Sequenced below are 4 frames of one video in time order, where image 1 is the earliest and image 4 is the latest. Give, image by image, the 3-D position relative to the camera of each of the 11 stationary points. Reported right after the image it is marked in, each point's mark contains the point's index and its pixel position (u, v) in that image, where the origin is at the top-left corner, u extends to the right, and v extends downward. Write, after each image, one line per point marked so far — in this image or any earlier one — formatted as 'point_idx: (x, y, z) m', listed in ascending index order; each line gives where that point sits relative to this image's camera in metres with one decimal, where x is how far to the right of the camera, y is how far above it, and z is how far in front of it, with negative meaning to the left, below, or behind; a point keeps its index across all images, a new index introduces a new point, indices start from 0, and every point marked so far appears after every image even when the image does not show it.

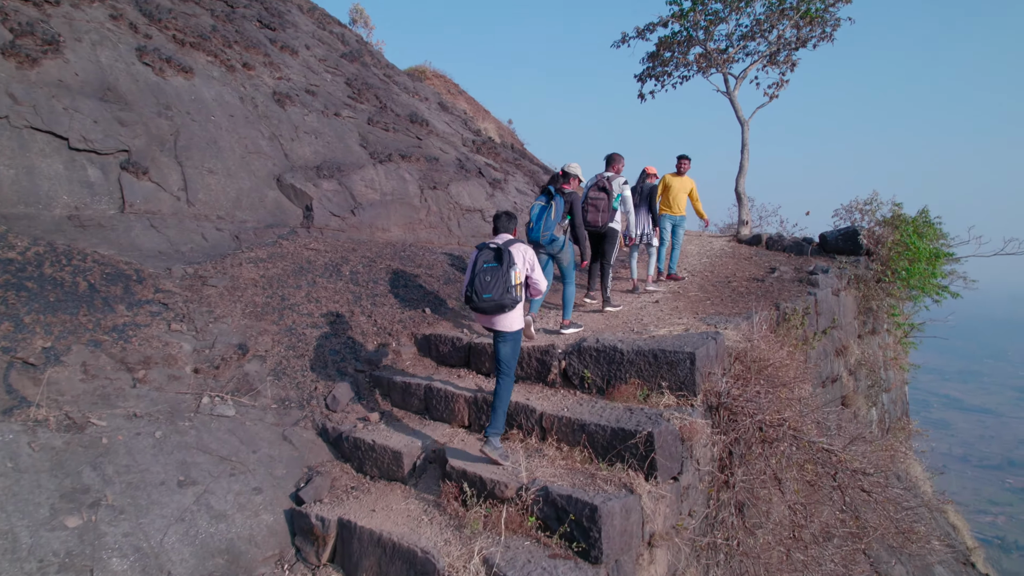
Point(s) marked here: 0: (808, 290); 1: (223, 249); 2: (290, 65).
0: (+3.4, 0.0, +7.4) m
1: (-2.9, +0.4, +6.4) m
2: (-3.2, +3.2, +9.2) m
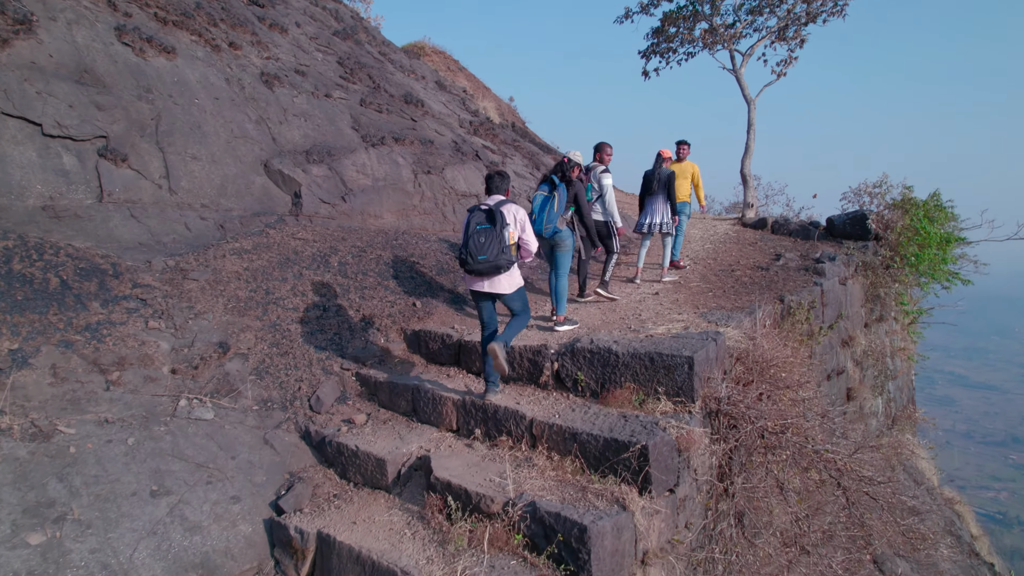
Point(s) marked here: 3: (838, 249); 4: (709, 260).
0: (+3.3, +0.1, +7.1) m
1: (-2.9, +0.5, +6.1) m
2: (-3.2, +3.4, +8.9) m
3: (+4.8, +0.6, +9.5) m
4: (+2.6, +0.4, +8.5) m
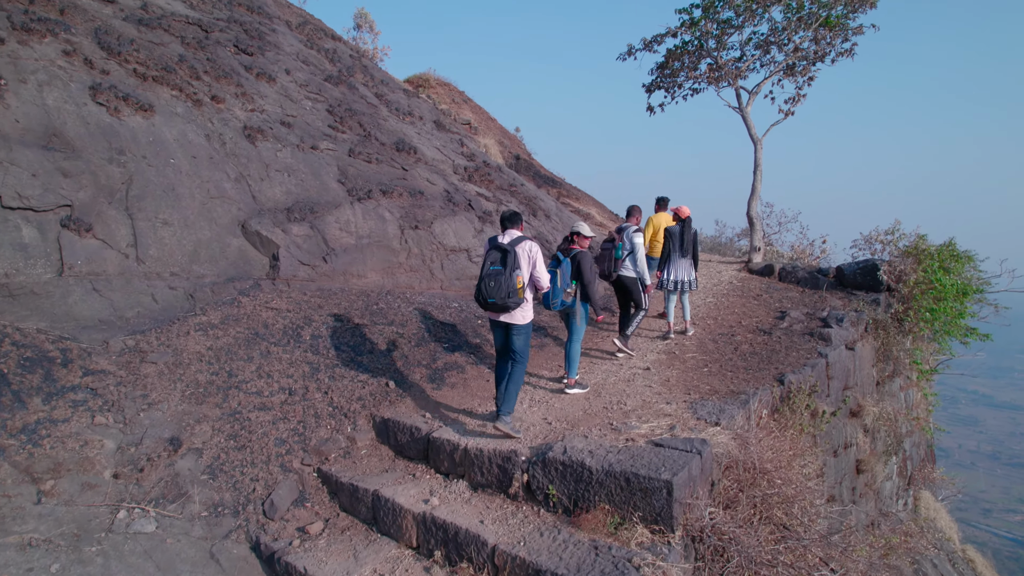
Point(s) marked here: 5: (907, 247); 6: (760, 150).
0: (+3.2, -0.6, +6.7) m
1: (-3.1, -0.2, +5.9) m
2: (-3.3, +2.6, +8.6) m
3: (+4.7, -0.2, +9.0) m
4: (+2.5, -0.4, +8.1) m
5: (+5.9, +0.6, +9.7) m
6: (+4.6, +2.6, +11.9) m
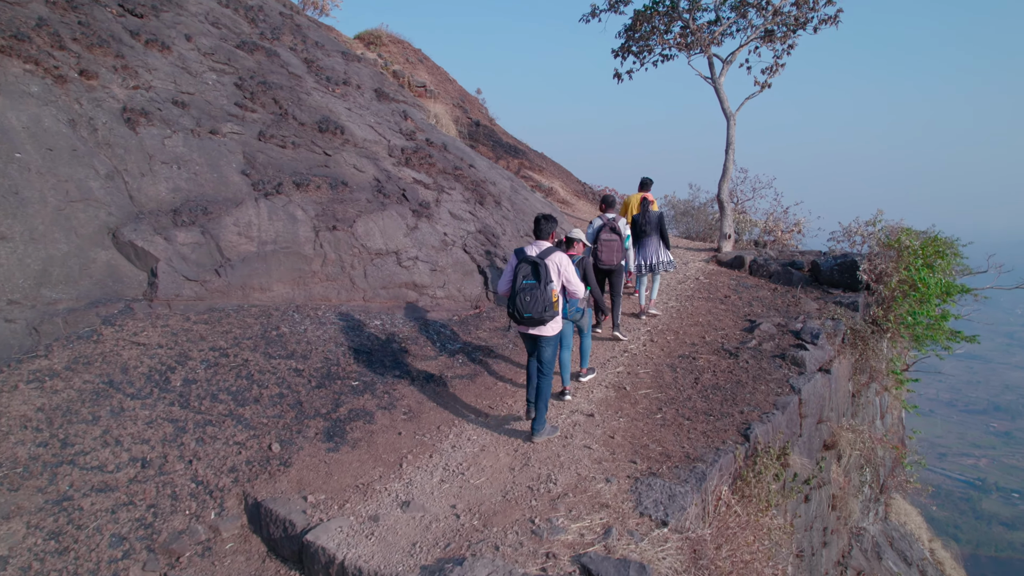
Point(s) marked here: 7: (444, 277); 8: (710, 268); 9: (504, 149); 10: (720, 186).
0: (+2.5, -0.8, +5.8) m
1: (-3.7, -0.5, +4.7) m
2: (-4.0, +2.5, +7.3) m
3: (+4.0, -0.2, +8.2) m
4: (+1.8, -0.5, +7.2) m
5: (+5.1, +0.6, +8.8) m
6: (+3.7, +2.7, +10.9) m
7: (-0.8, +0.1, +7.6) m
8: (+3.2, +0.3, +10.4) m
9: (-0.2, +3.5, +16.2) m
10: (+3.8, +1.8, +11.6) m
